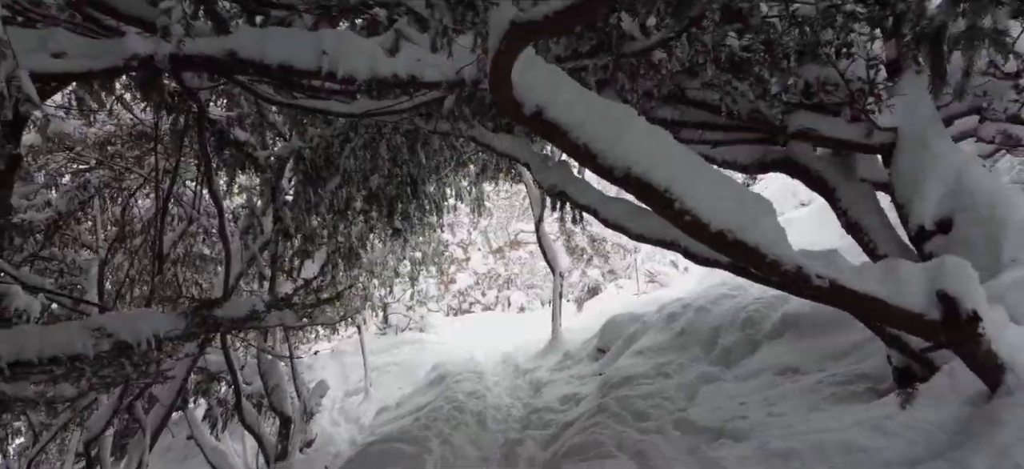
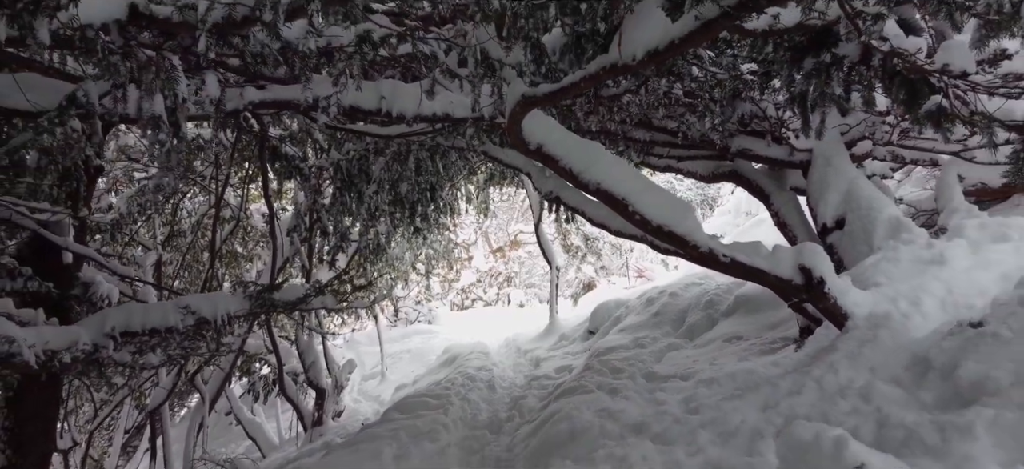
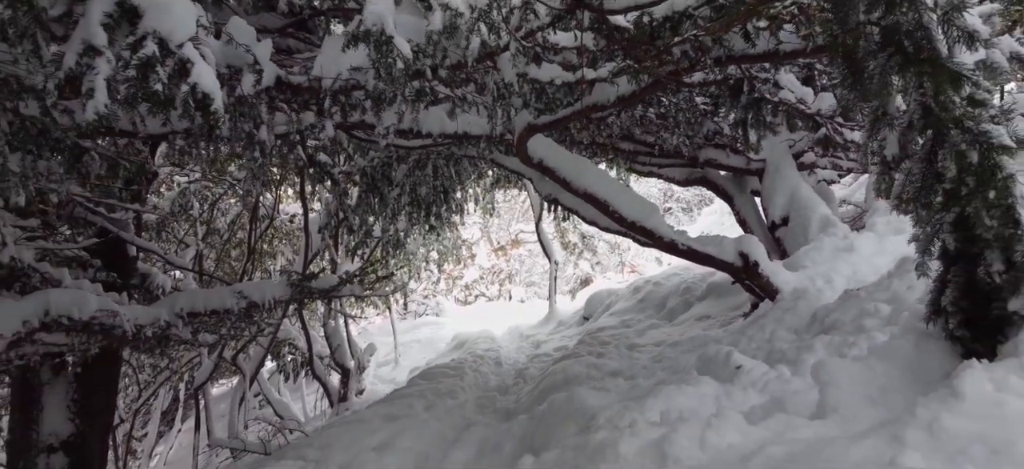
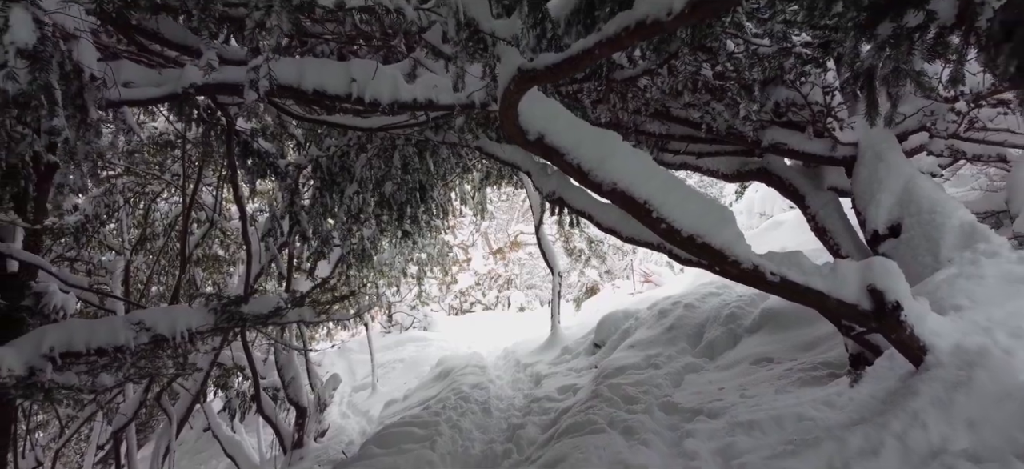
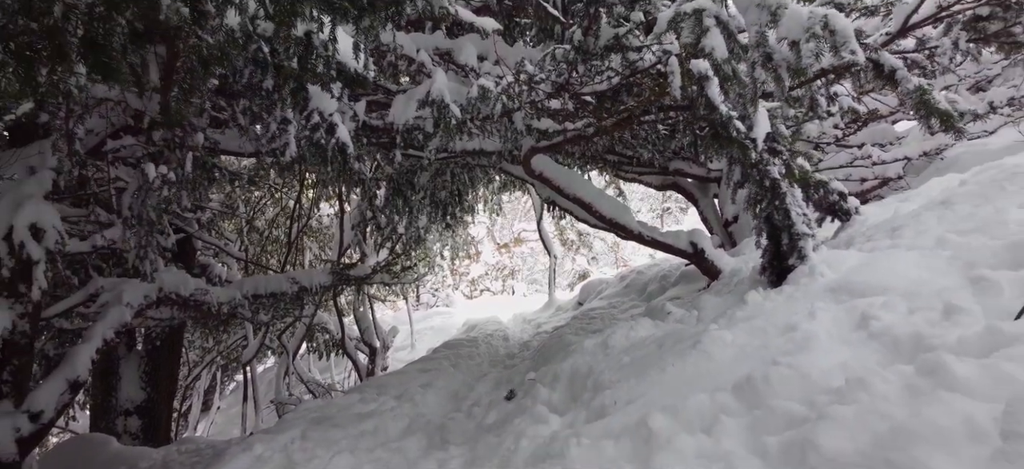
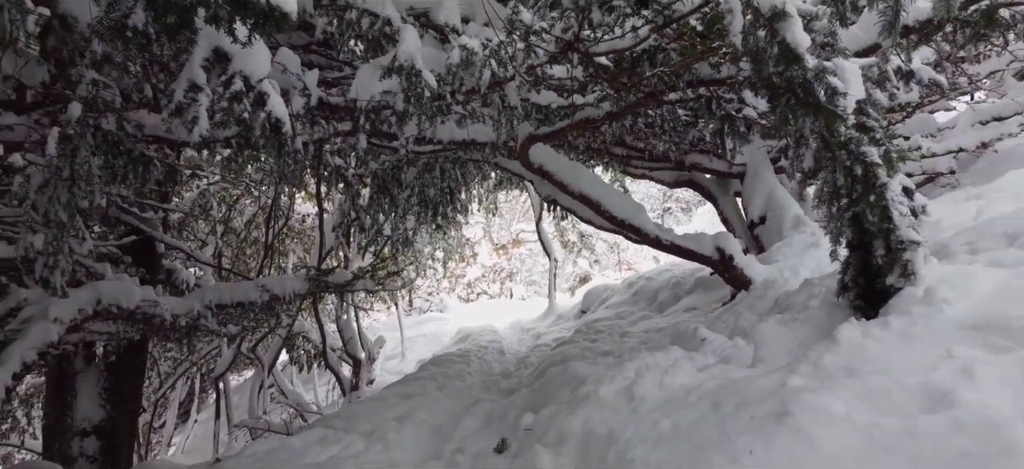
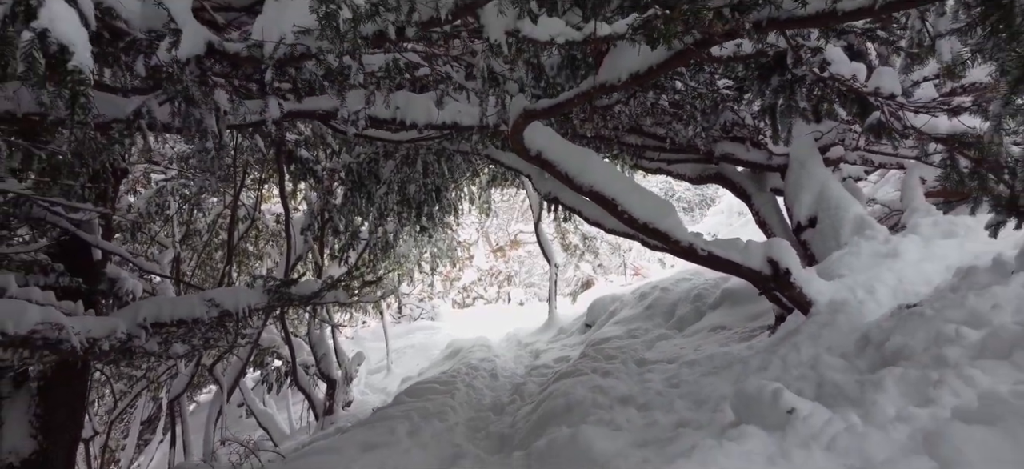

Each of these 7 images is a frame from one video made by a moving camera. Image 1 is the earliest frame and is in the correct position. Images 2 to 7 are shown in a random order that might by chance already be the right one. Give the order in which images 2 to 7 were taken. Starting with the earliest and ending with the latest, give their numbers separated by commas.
4, 2, 7, 3, 6, 5
